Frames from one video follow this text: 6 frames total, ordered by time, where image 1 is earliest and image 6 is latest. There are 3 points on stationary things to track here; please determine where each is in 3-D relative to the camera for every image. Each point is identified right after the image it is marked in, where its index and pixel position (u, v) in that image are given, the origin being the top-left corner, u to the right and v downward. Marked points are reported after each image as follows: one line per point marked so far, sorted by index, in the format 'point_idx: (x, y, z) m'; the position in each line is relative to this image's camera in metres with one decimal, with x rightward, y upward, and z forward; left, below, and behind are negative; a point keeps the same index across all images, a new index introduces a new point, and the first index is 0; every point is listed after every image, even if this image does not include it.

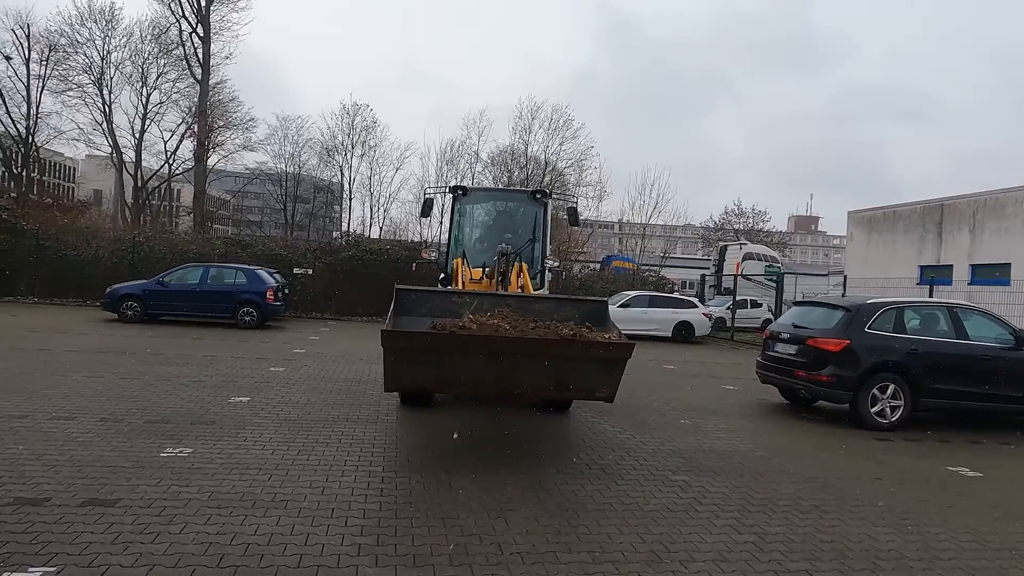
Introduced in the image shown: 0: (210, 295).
0: (-7.3, -0.2, +16.3) m
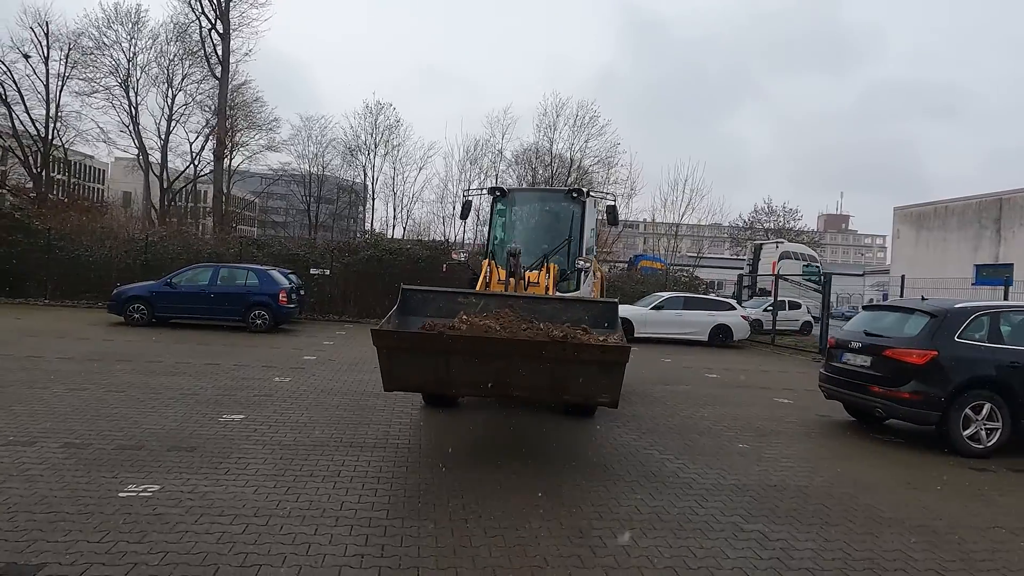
0: (-6.7, -0.2, +15.4) m
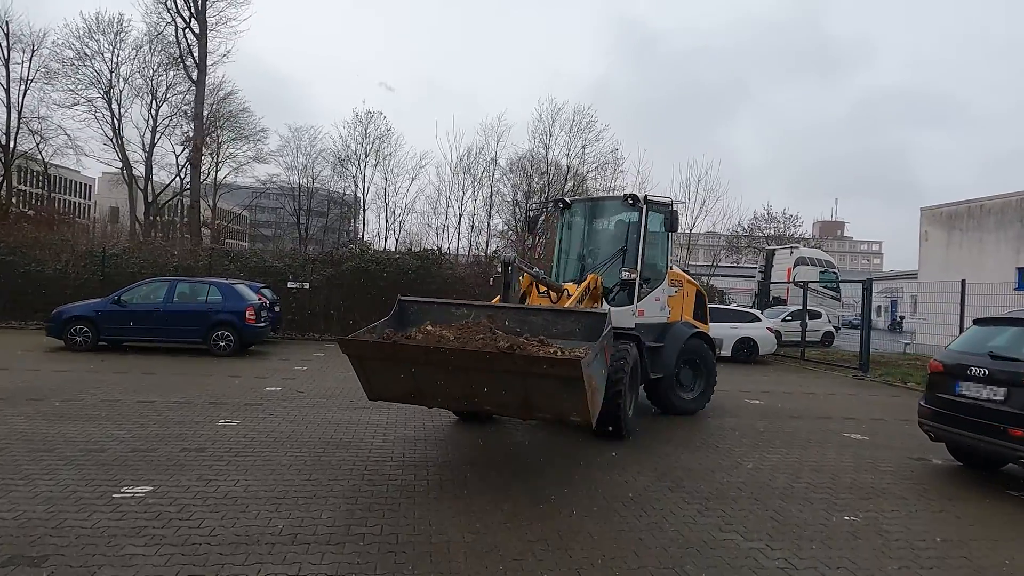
0: (-6.6, -0.6, +13.4) m
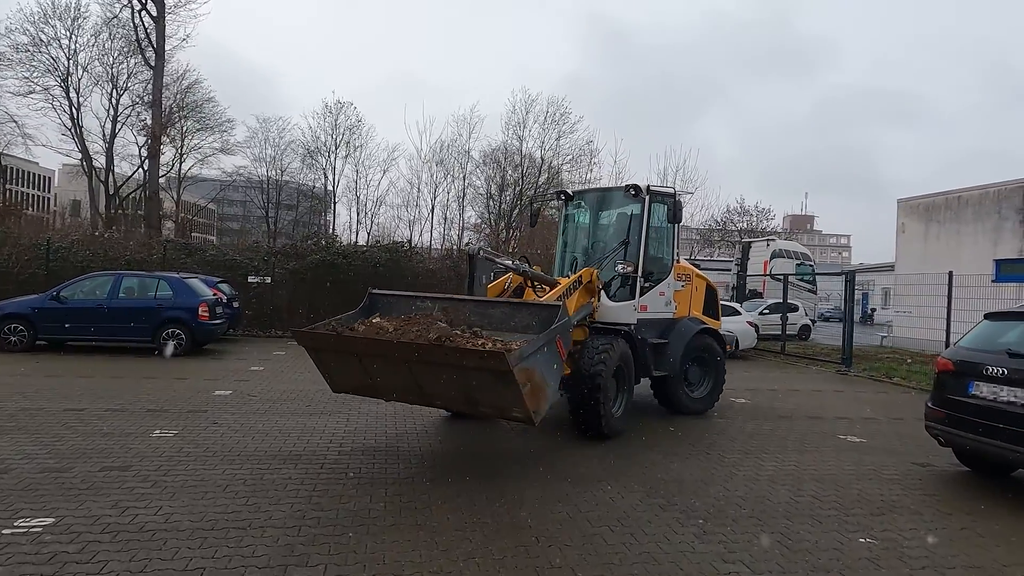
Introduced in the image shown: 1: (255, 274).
0: (-7.1, -0.5, +12.4) m
1: (-7.1, +0.4, +18.6) m
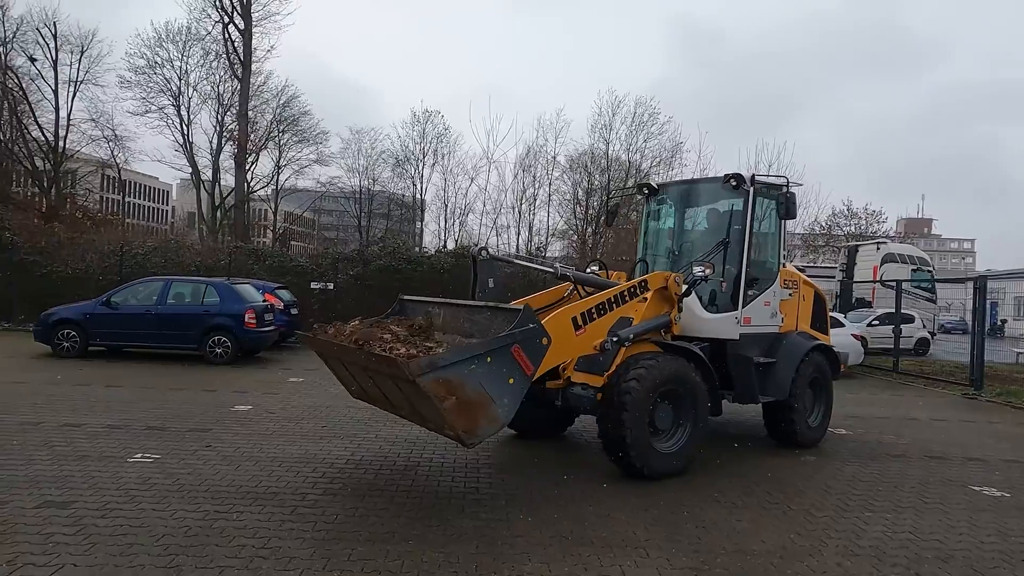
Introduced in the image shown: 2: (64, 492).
0: (-6.1, -0.6, +12.1) m
1: (-5.2, +0.2, +18.2) m
2: (-3.2, -1.5, +4.9) m
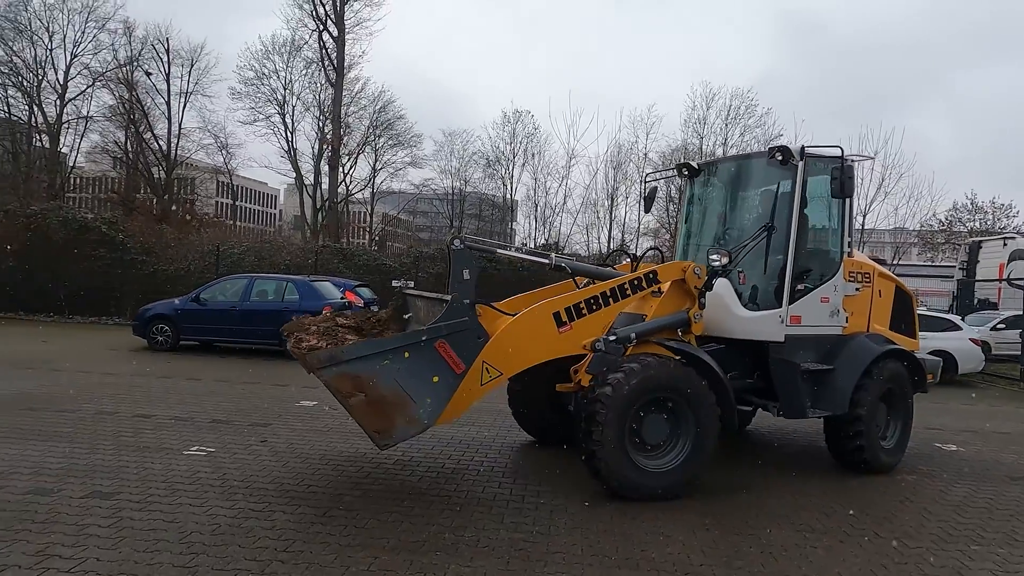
0: (-4.7, -0.5, +12.4) m
1: (-3.0, +0.3, +18.4) m
2: (-2.9, -1.4, +5.0) m
